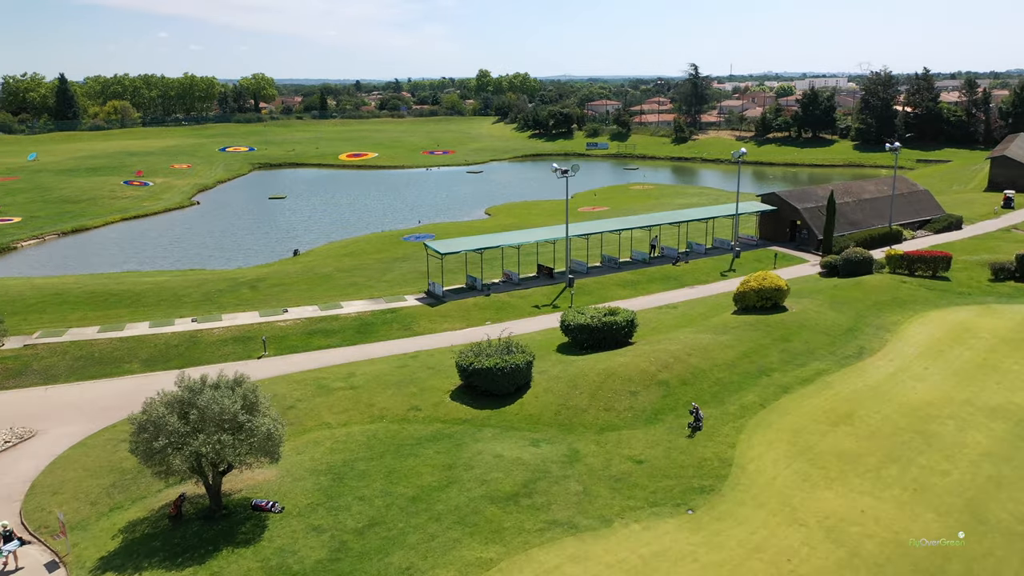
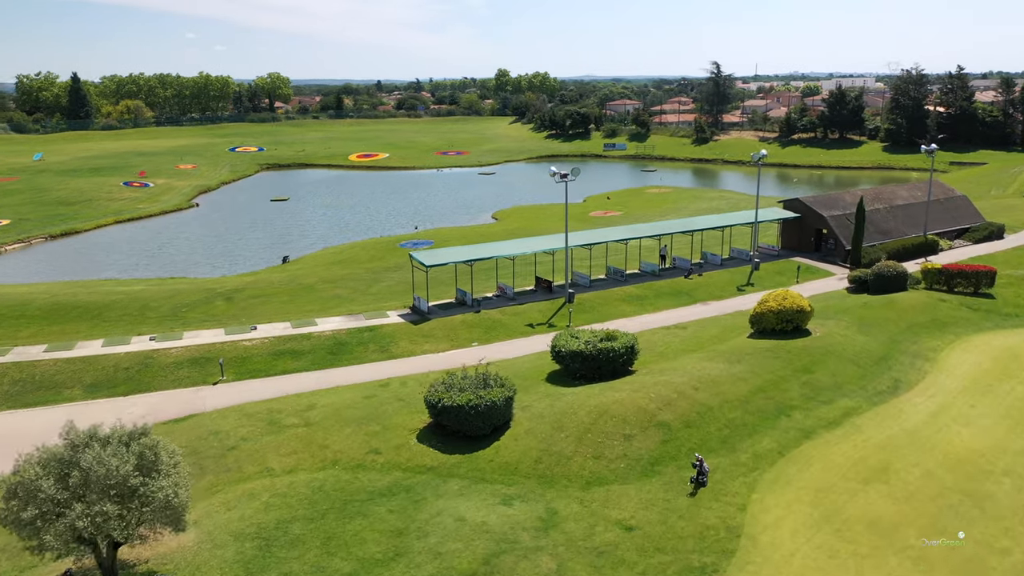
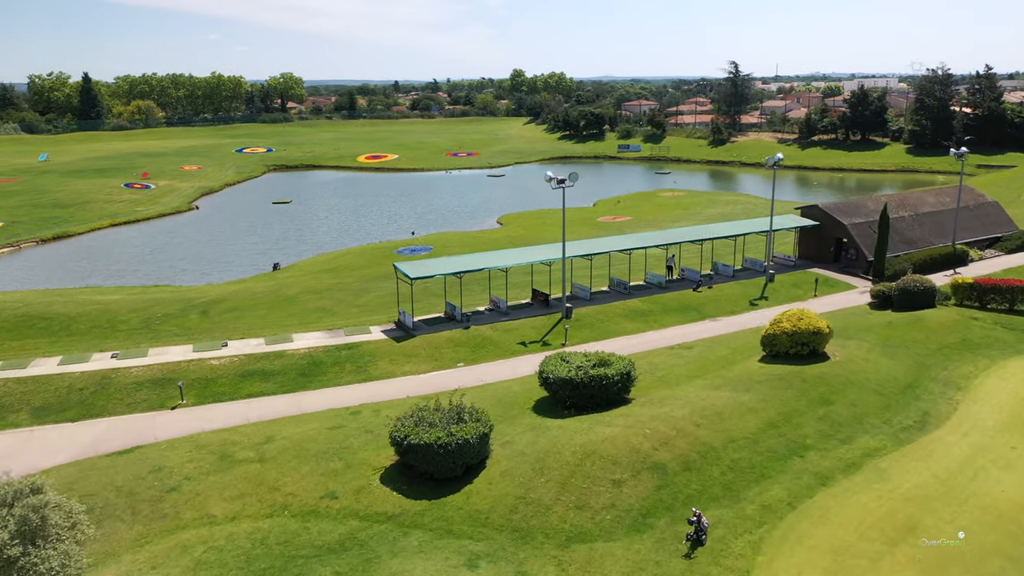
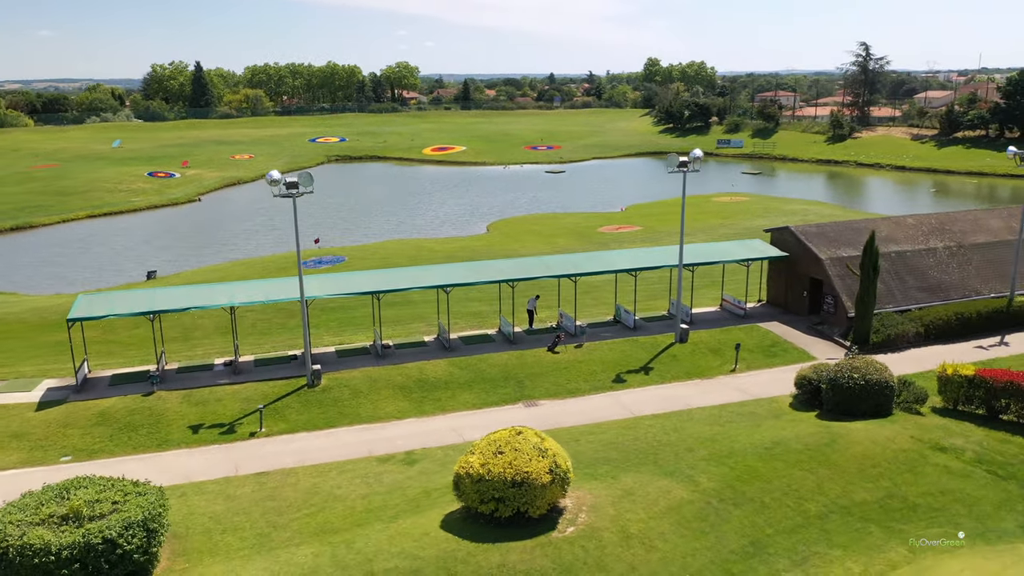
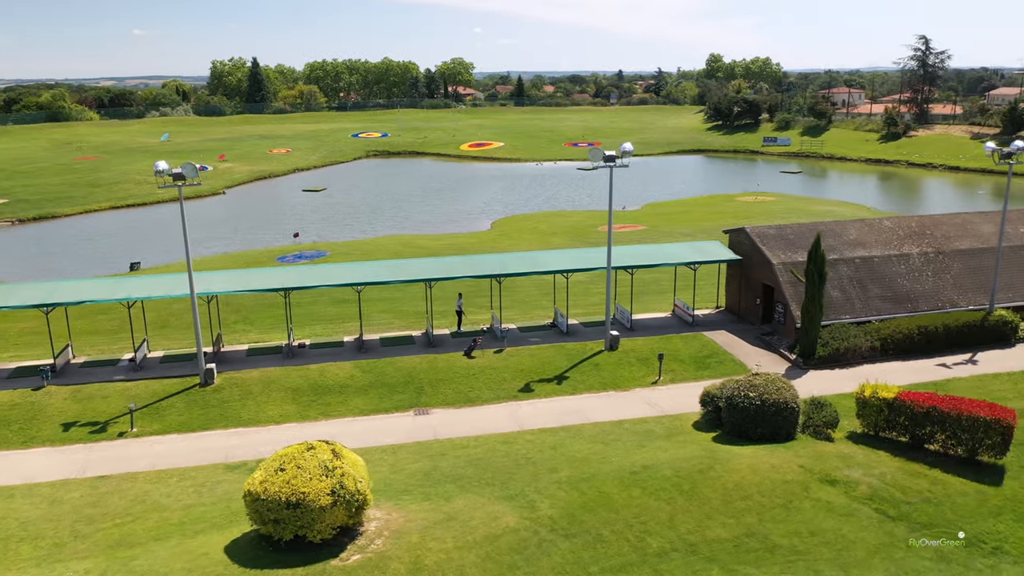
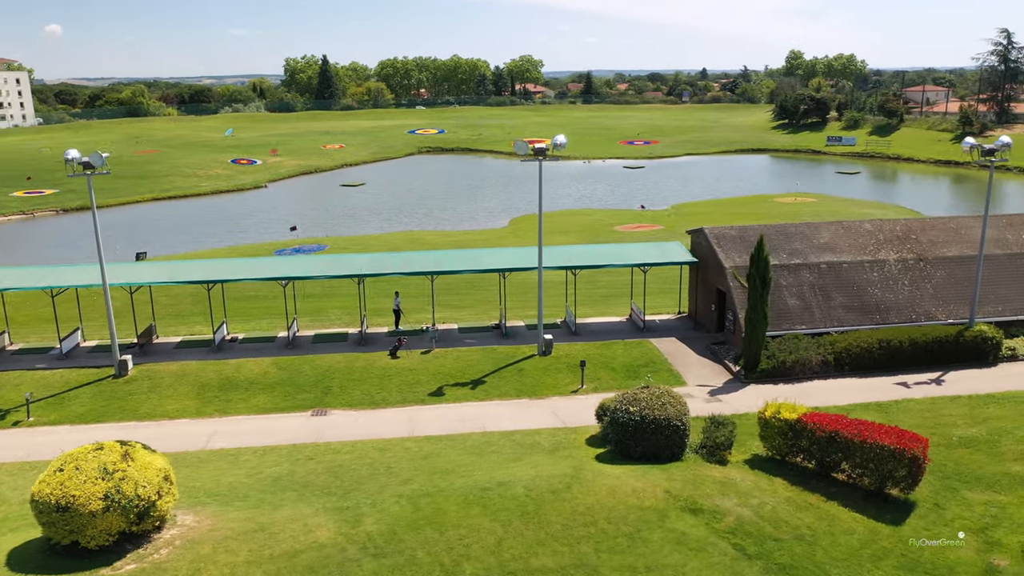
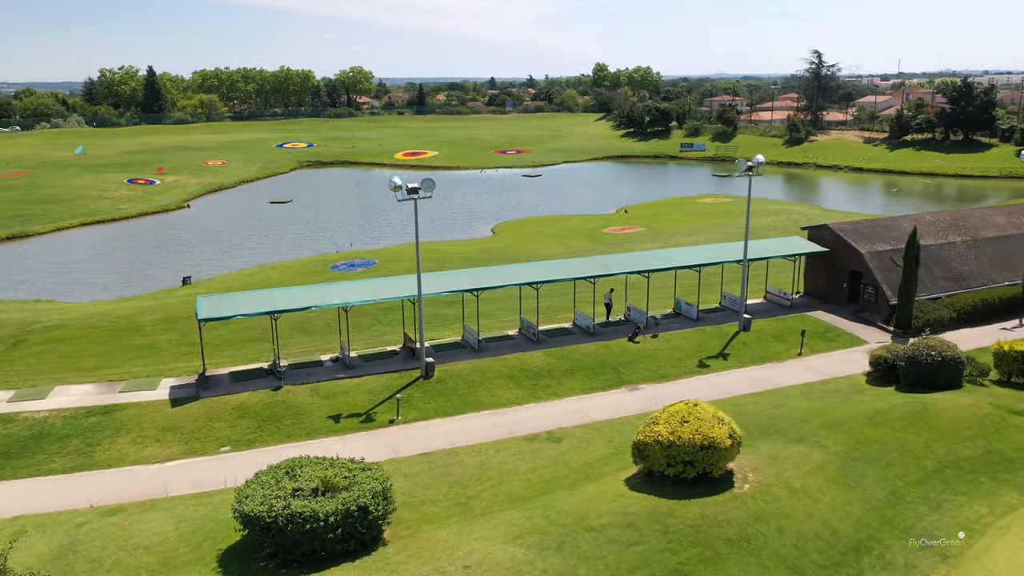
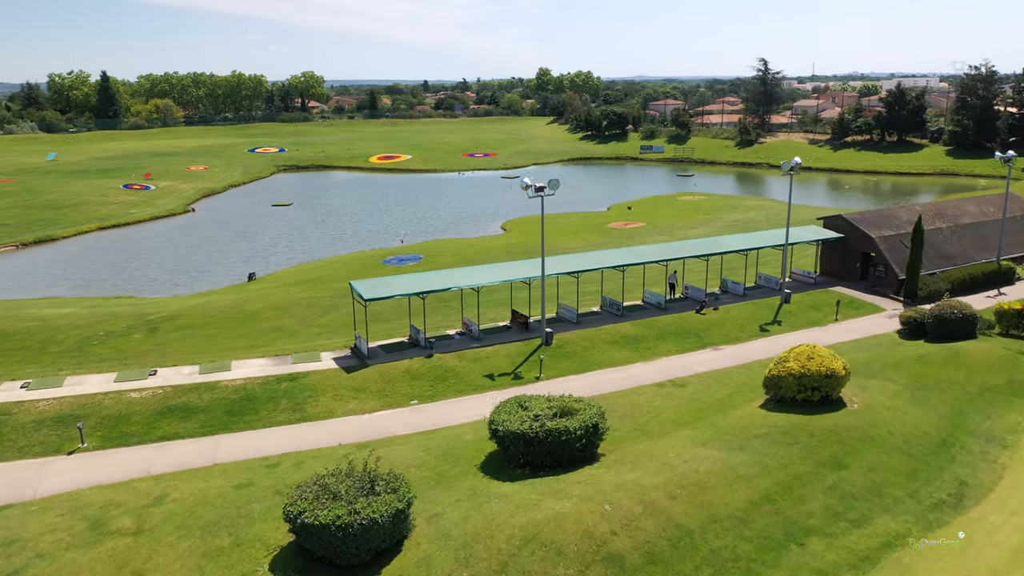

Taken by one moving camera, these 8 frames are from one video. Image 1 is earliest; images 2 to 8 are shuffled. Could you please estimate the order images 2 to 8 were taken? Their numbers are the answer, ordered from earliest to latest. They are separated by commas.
2, 3, 8, 7, 4, 5, 6
